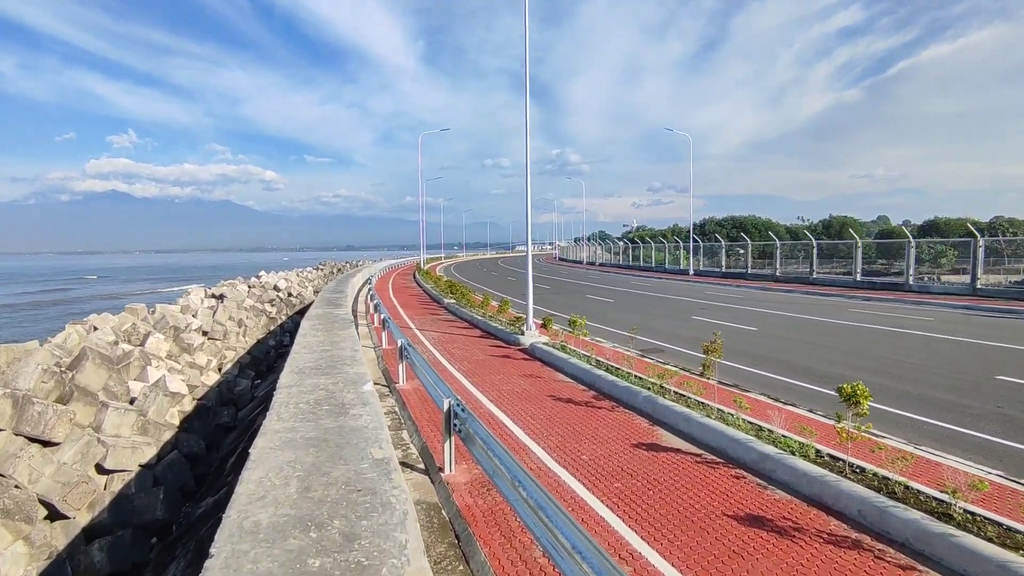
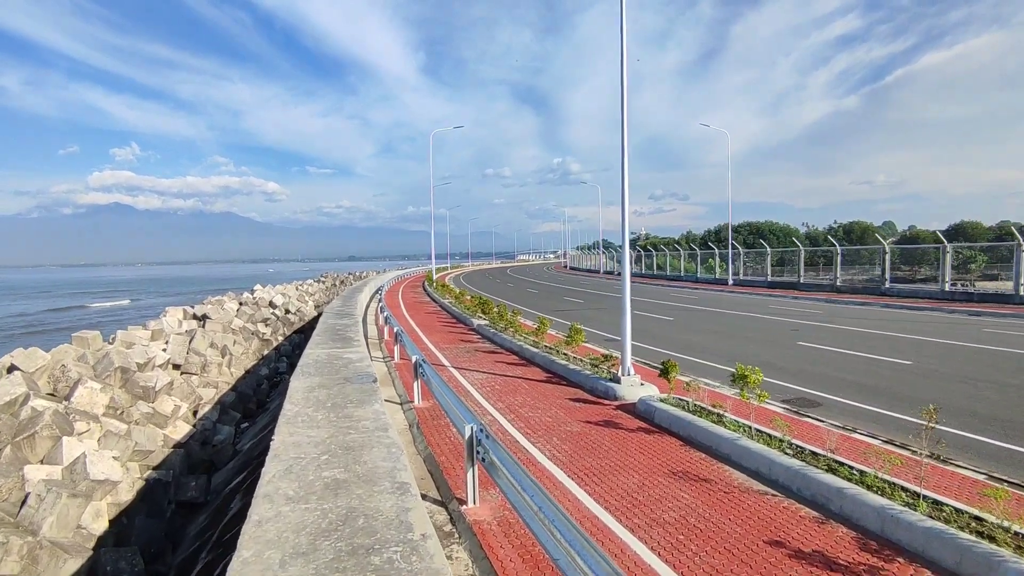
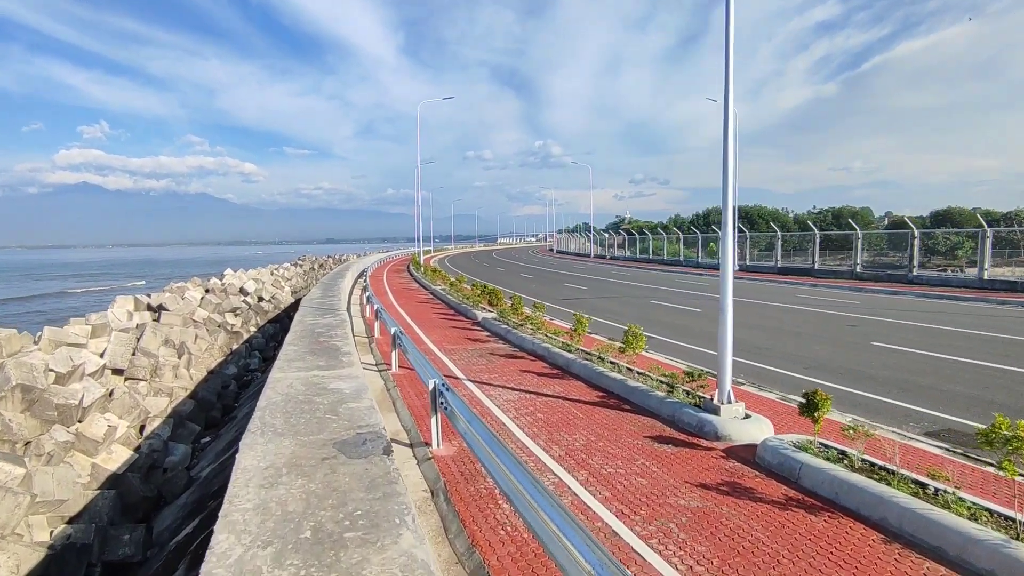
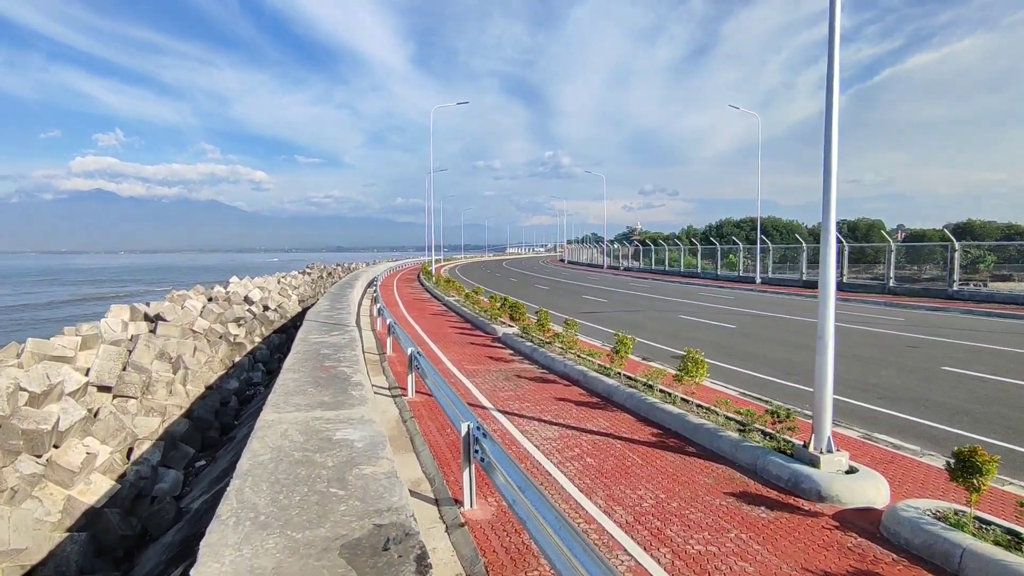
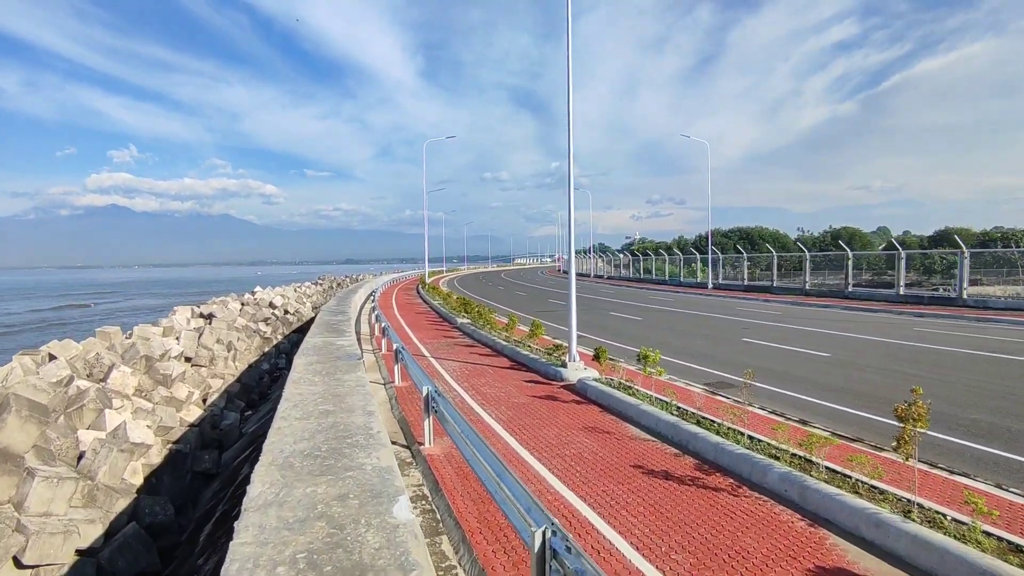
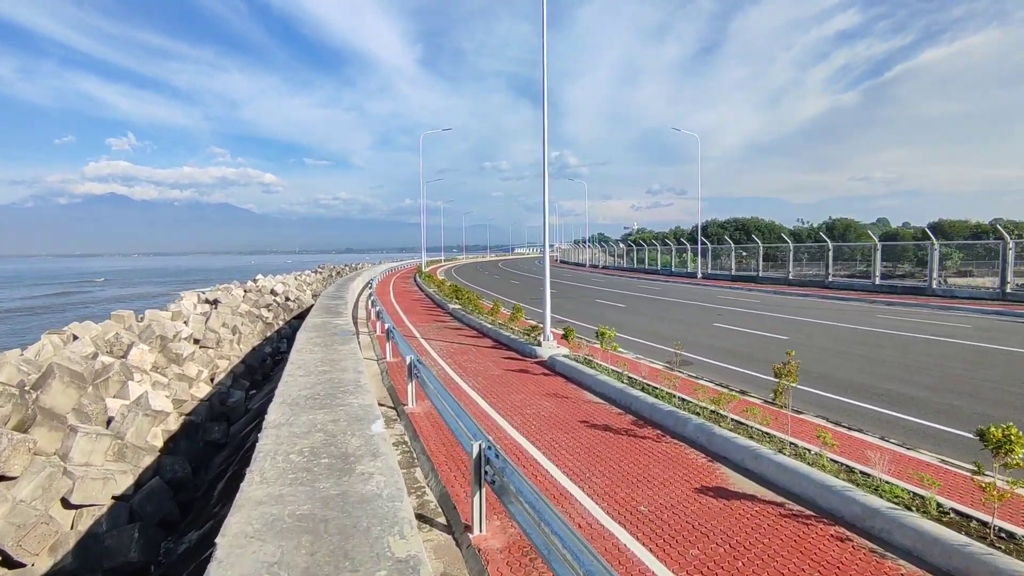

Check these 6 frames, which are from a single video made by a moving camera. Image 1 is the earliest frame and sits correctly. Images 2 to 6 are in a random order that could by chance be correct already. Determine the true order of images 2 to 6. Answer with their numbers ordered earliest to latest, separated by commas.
6, 5, 2, 3, 4
